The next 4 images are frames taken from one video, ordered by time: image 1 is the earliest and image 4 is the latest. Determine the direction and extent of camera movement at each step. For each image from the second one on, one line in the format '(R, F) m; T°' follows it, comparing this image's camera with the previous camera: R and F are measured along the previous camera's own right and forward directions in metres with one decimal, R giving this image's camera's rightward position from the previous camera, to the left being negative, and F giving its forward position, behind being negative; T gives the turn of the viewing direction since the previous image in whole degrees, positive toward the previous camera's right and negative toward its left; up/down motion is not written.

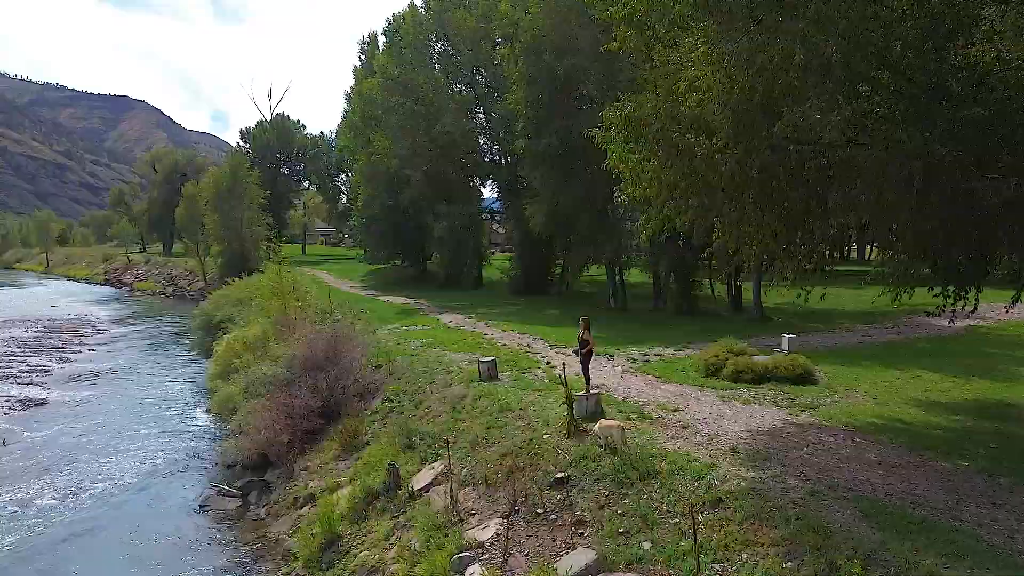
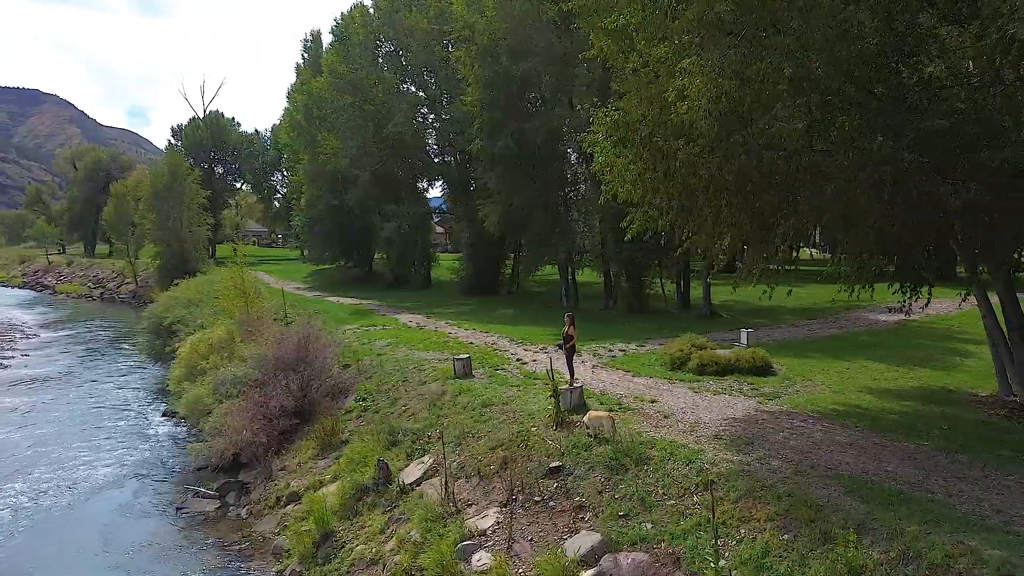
(-0.9, -0.3) m; +5°
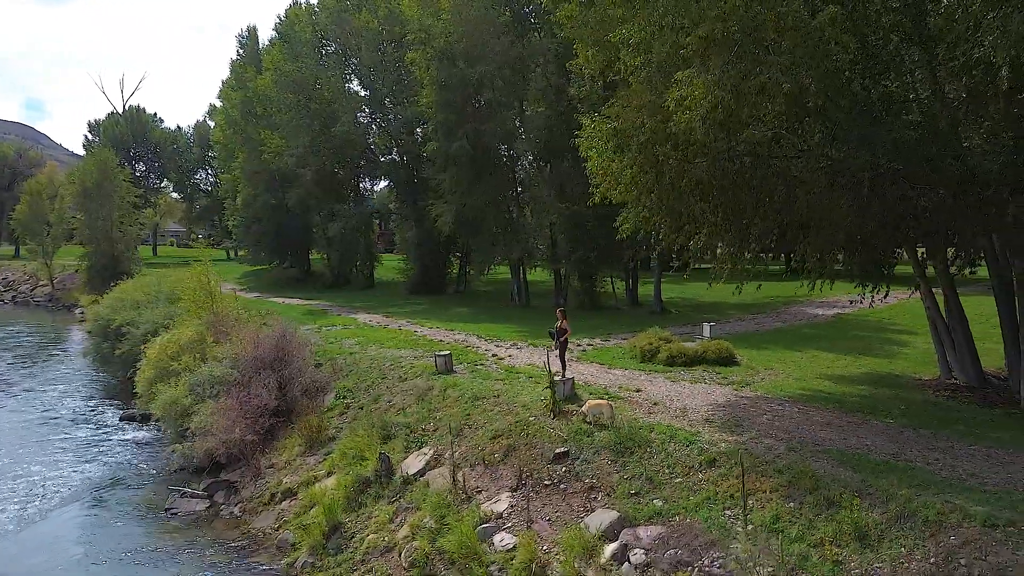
(-1.3, -0.5) m; +6°
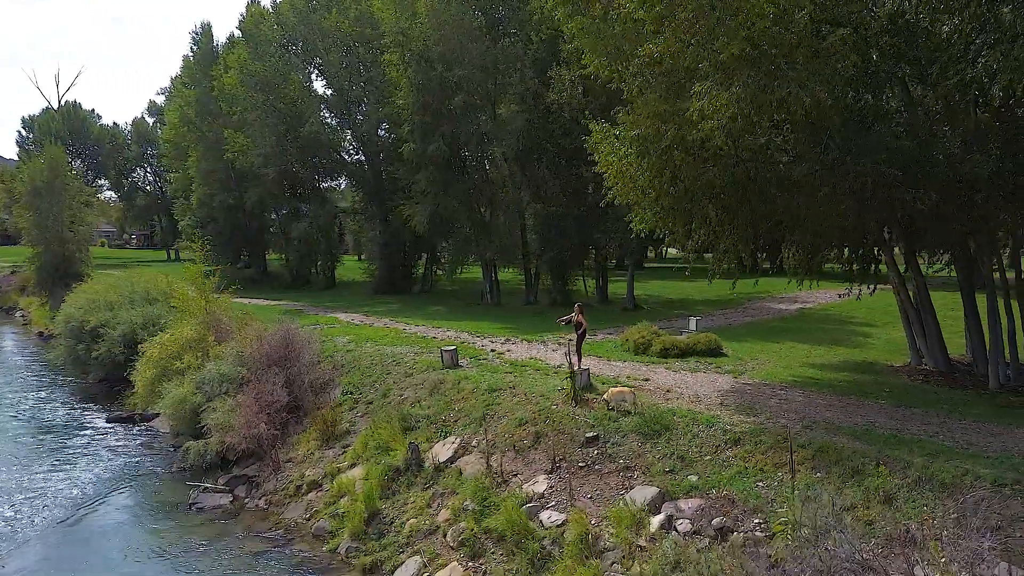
(-1.5, -0.7) m; +4°
